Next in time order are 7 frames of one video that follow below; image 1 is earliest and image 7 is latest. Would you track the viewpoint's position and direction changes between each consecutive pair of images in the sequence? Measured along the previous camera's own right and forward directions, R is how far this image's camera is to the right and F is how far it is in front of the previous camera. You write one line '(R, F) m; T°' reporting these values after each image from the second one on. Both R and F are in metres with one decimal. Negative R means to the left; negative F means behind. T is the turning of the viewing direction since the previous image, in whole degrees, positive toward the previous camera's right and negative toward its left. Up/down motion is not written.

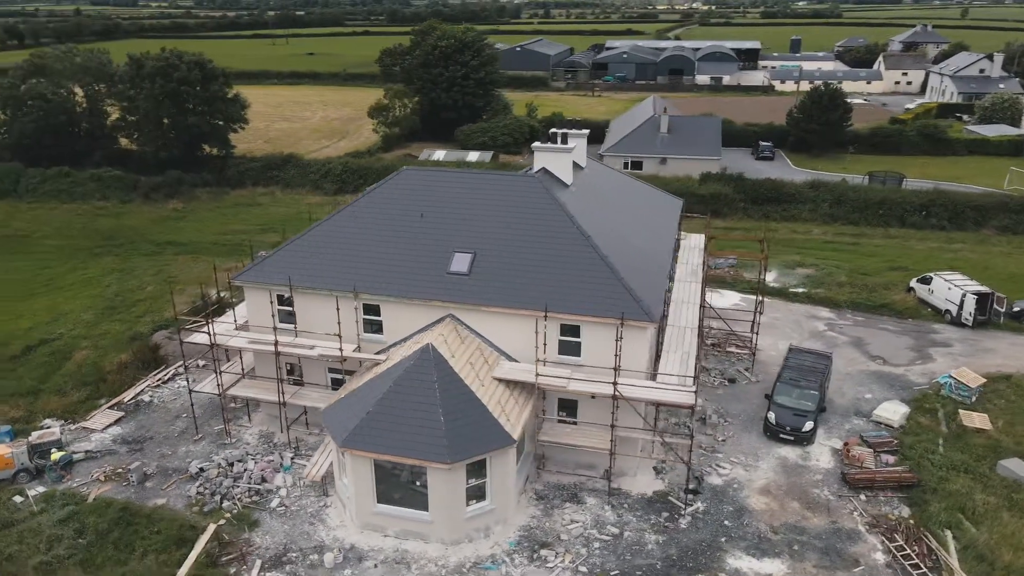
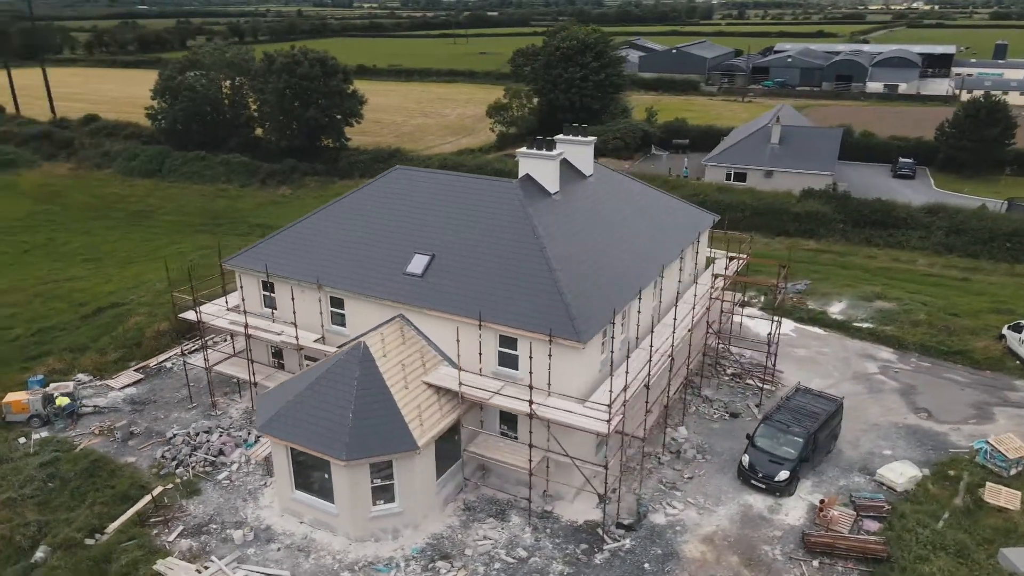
(+6.2, +1.1) m; -13°
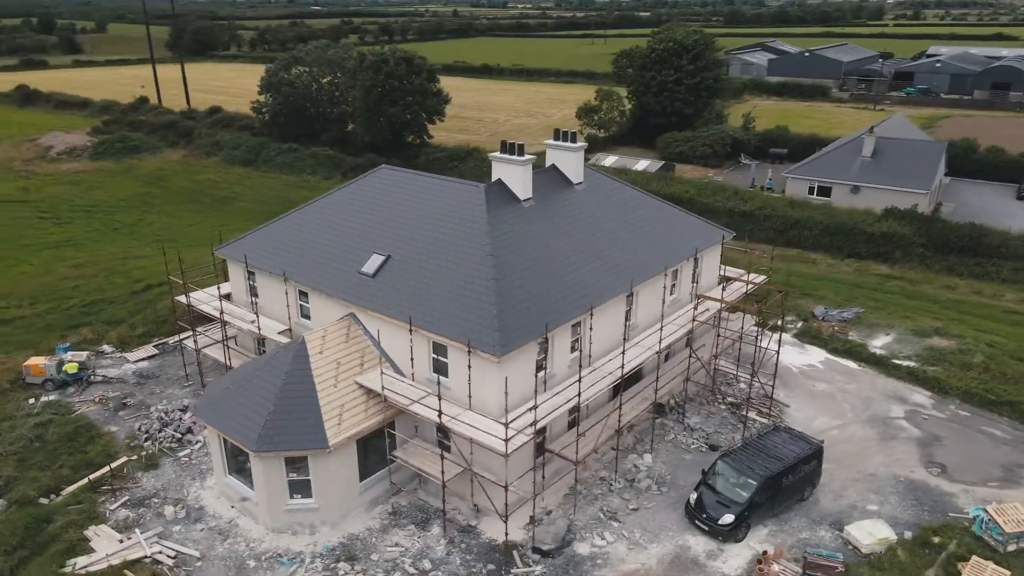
(+5.3, +1.0) m; -10°
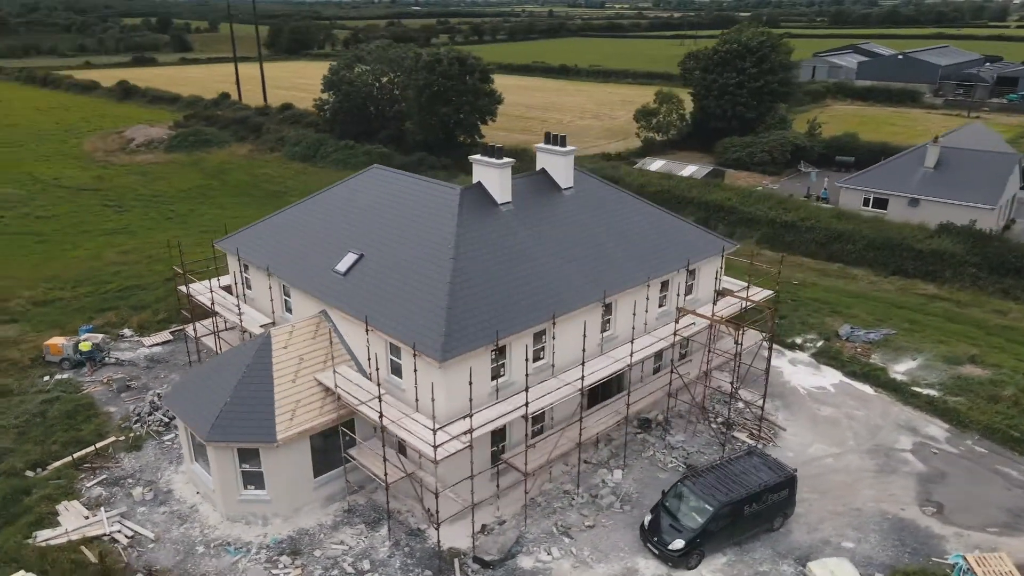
(+3.4, +0.5) m; -7°
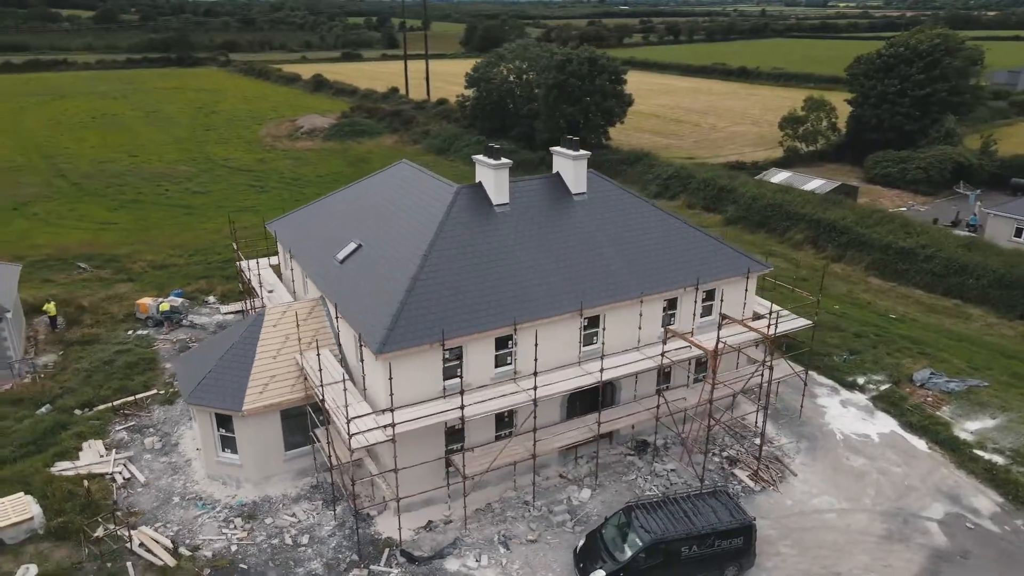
(+5.8, +0.9) m; -14°
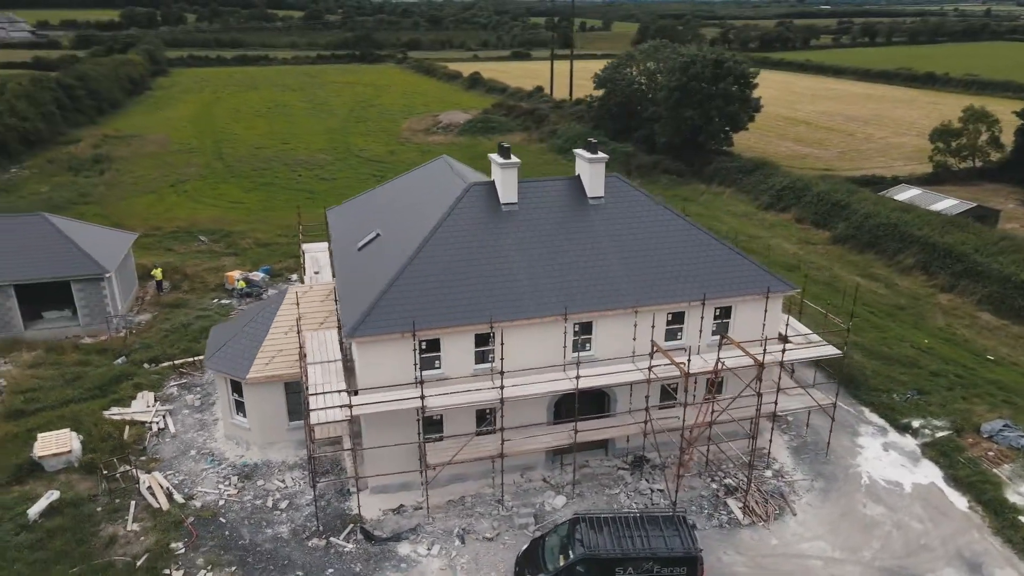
(+4.9, +0.5) m; -13°
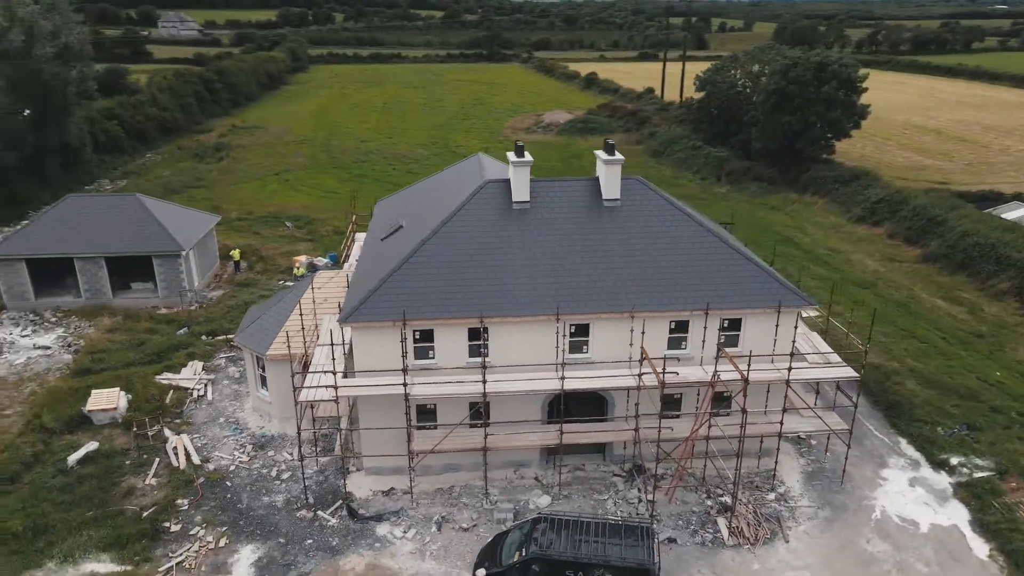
(+3.6, +0.1) m; -9°
